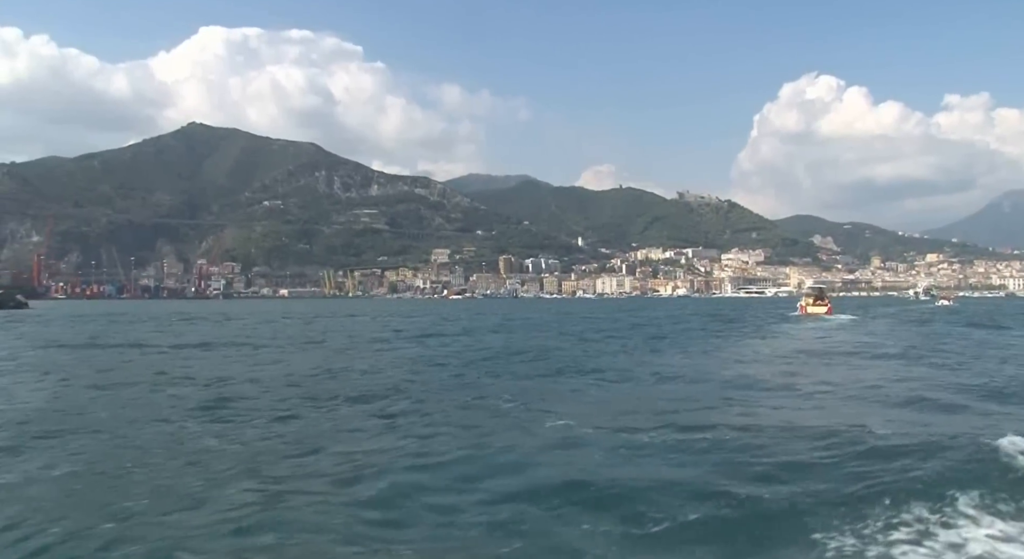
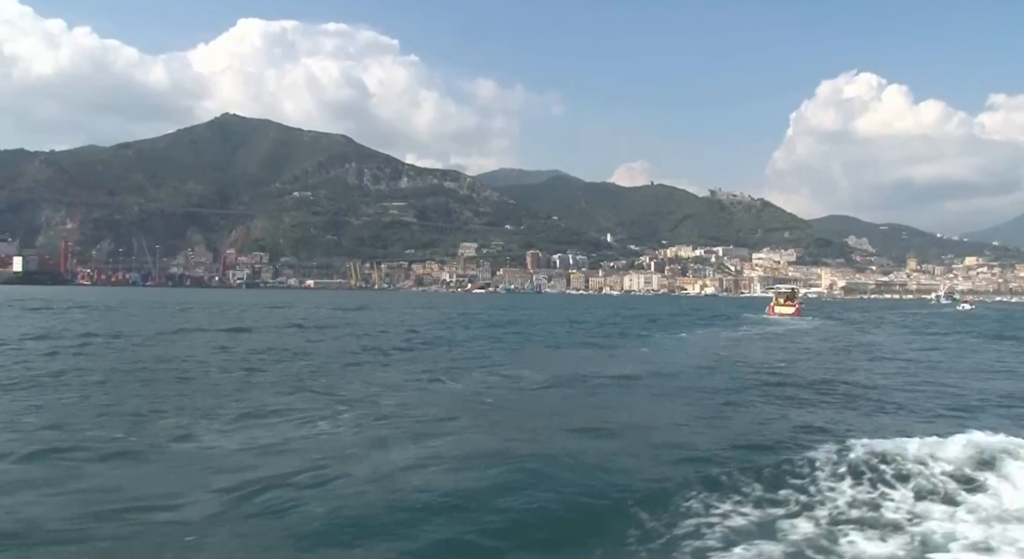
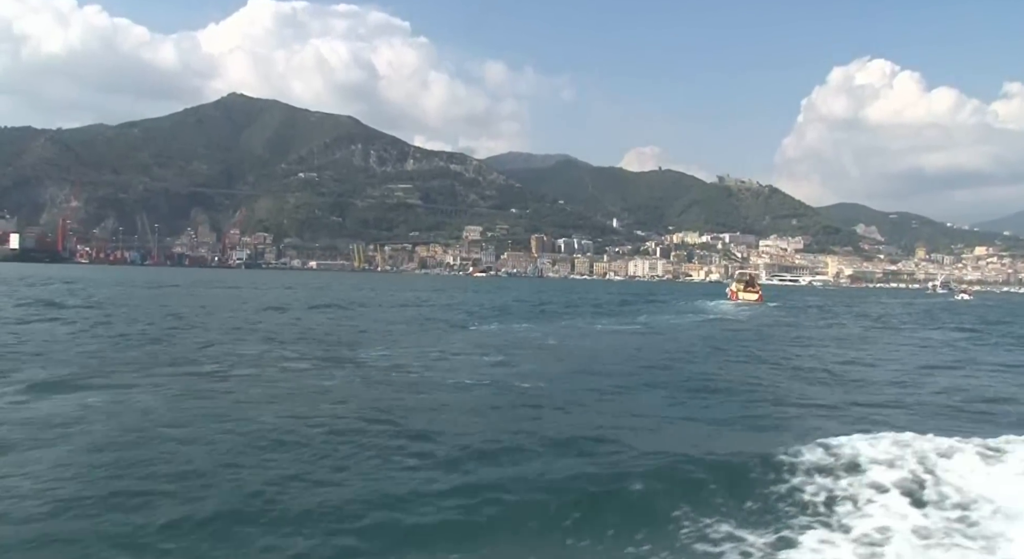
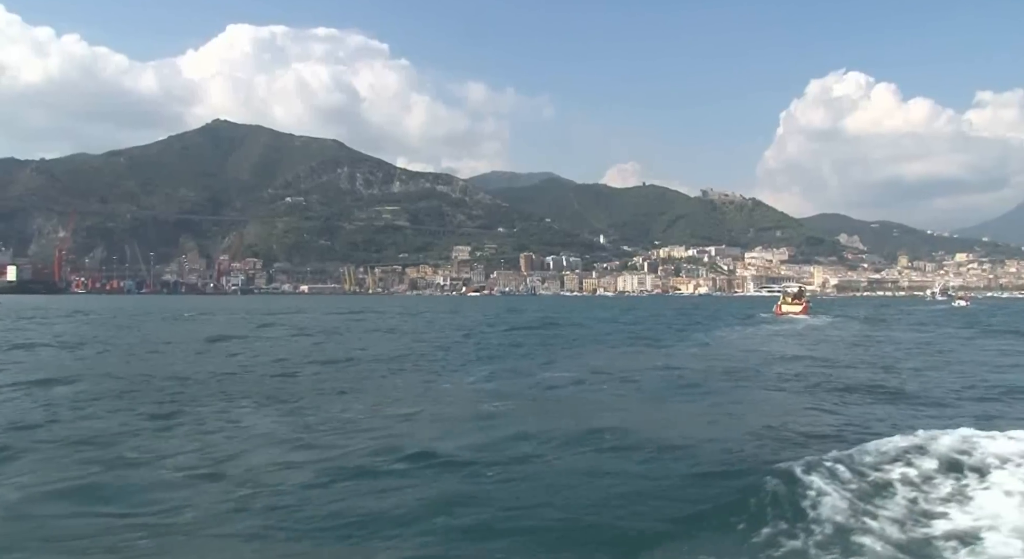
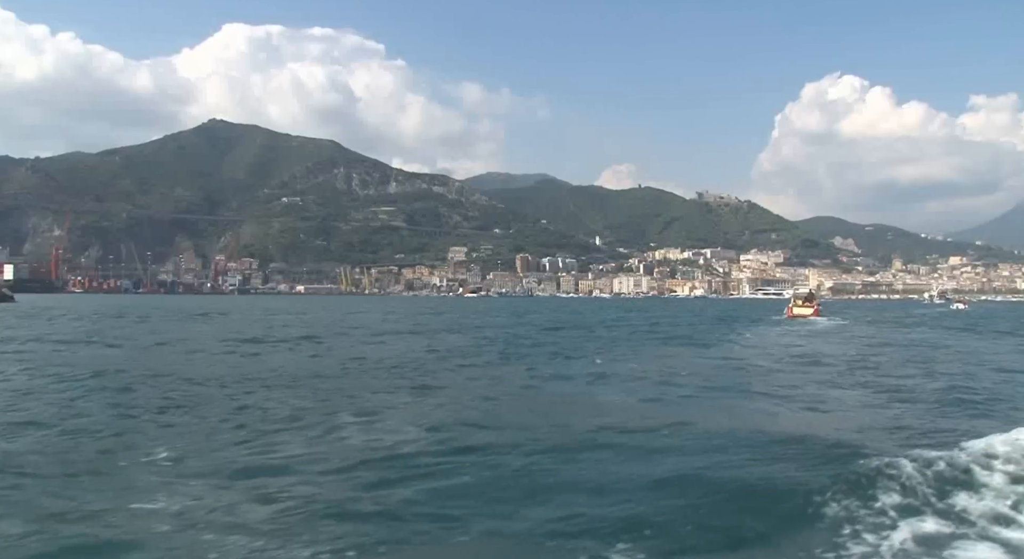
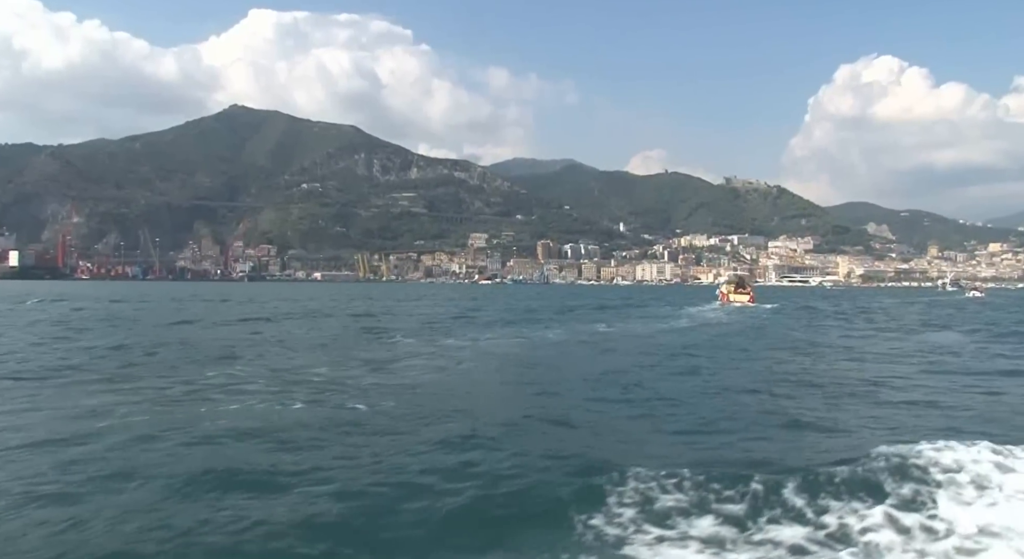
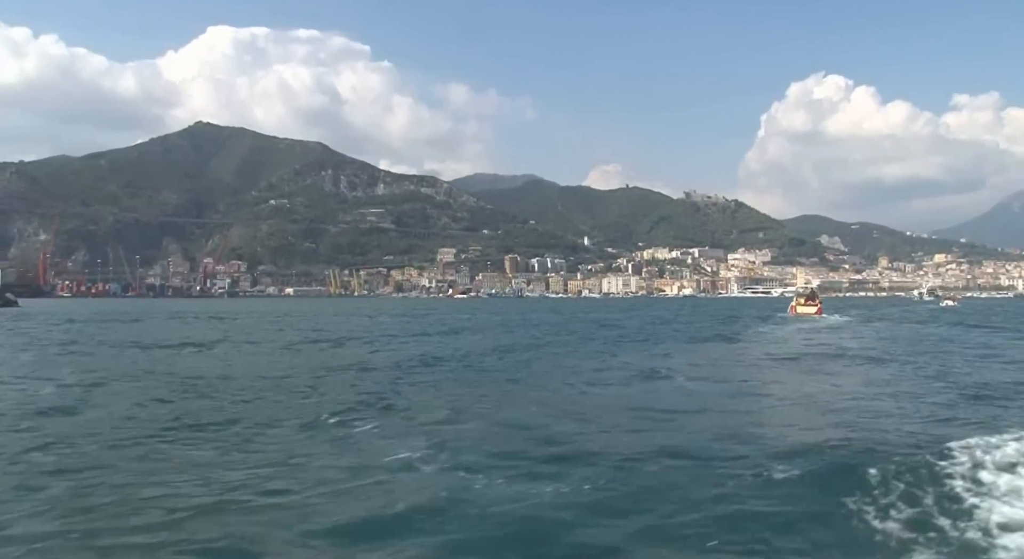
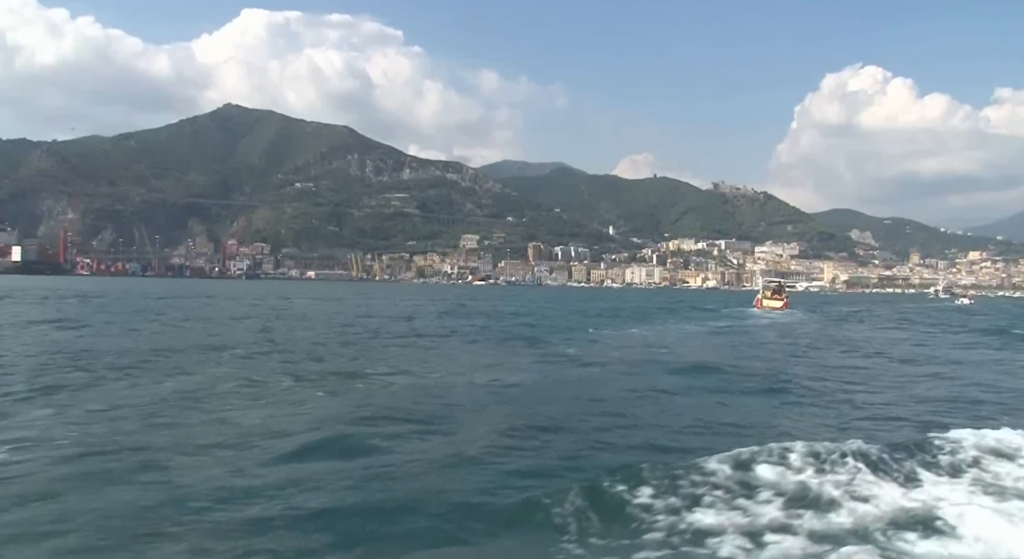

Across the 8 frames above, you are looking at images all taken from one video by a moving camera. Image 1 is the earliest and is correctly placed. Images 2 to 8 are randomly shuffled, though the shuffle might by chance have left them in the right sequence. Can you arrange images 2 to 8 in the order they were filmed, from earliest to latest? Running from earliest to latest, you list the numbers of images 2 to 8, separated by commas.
7, 5, 4, 2, 8, 3, 6
